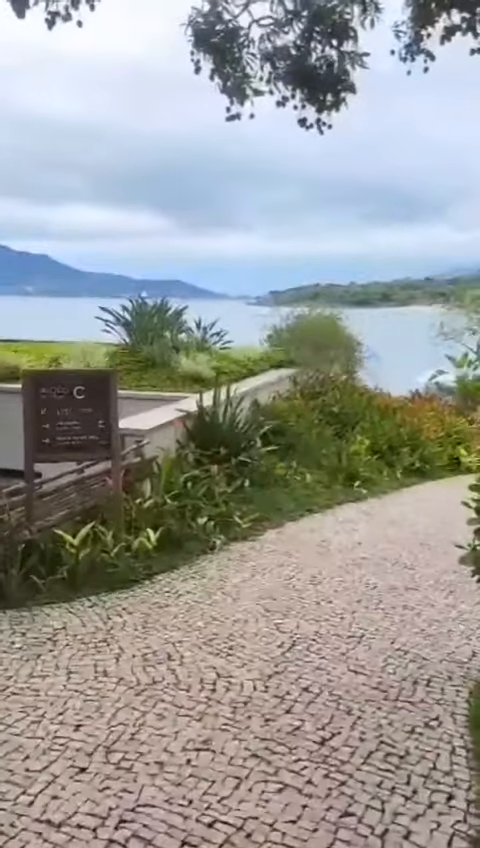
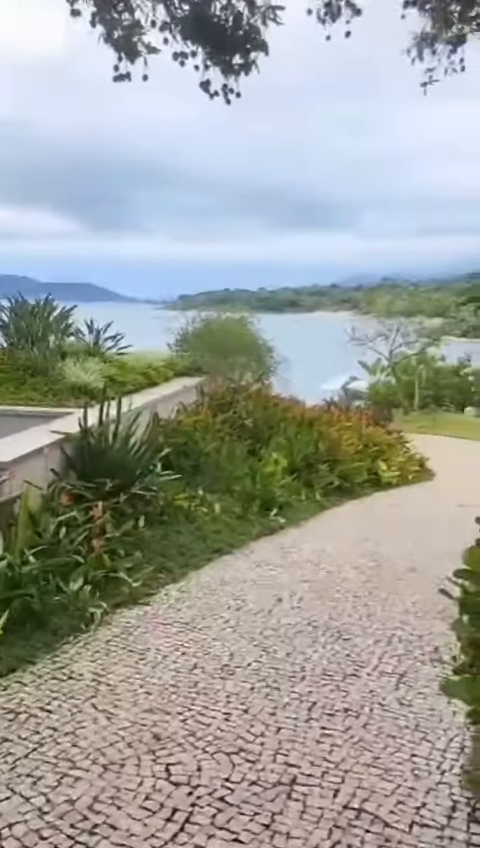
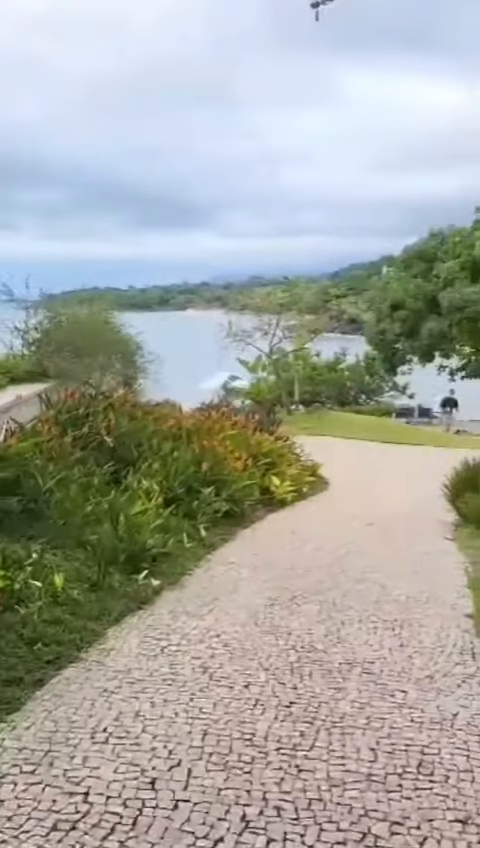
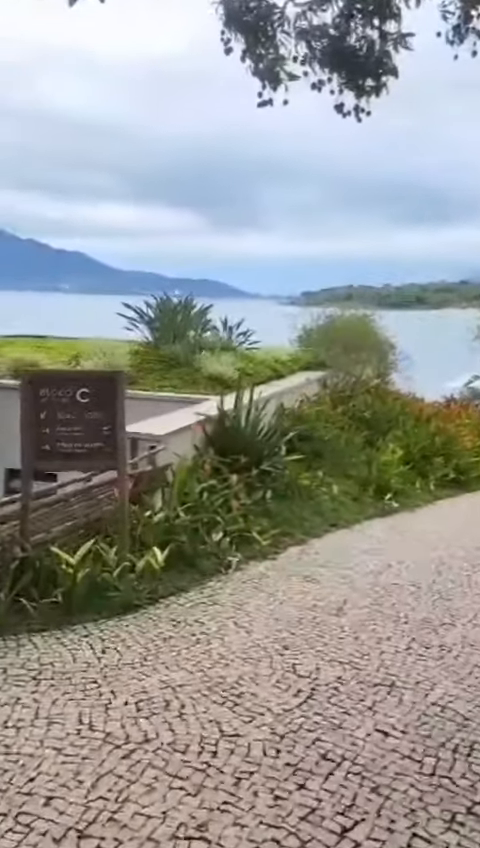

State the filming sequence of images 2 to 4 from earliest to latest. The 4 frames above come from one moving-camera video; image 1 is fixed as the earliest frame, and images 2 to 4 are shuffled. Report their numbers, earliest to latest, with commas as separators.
4, 2, 3
